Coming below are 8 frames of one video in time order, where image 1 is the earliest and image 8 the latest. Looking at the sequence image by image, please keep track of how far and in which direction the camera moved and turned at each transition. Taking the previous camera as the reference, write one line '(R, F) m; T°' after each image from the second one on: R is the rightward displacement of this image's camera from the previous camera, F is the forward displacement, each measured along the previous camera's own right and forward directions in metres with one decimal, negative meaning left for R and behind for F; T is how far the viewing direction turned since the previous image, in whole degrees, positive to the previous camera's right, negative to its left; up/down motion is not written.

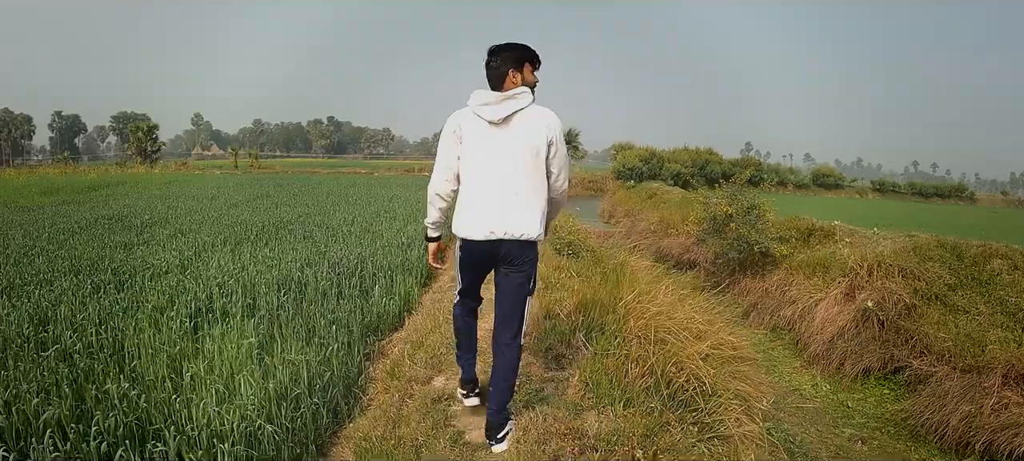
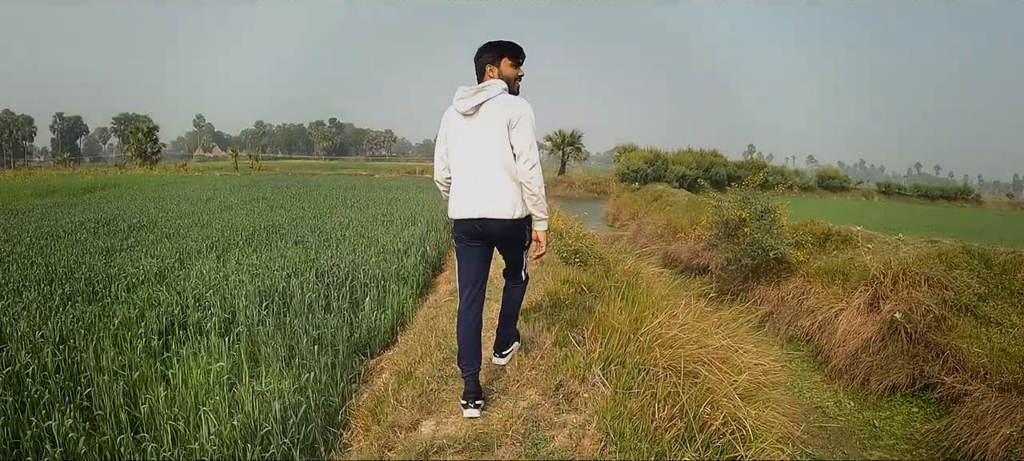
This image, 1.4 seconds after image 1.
(0.0, +0.3) m; 0°
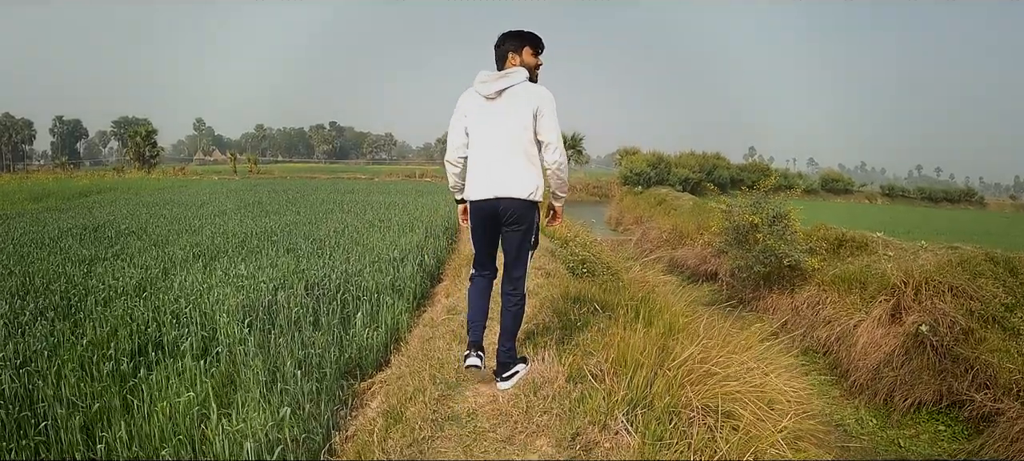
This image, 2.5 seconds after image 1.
(0.0, +0.3) m; 0°
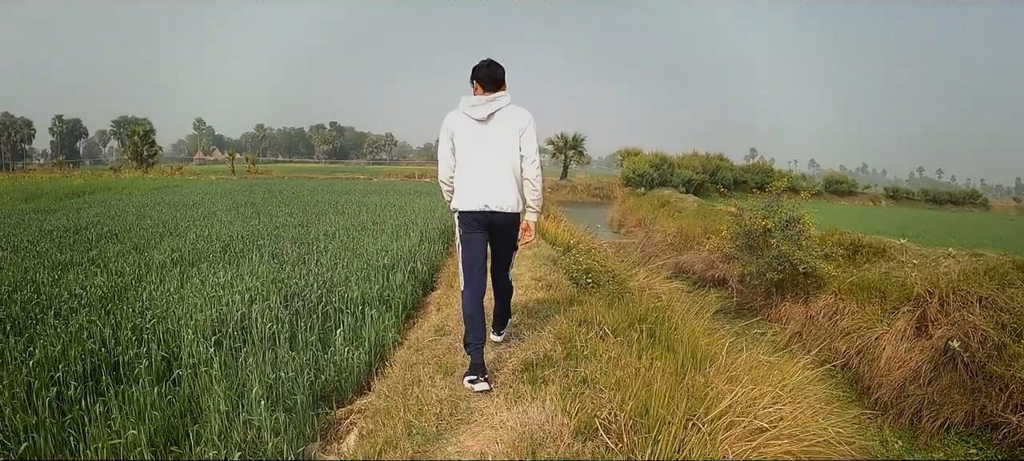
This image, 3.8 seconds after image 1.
(0.0, +0.4) m; 0°
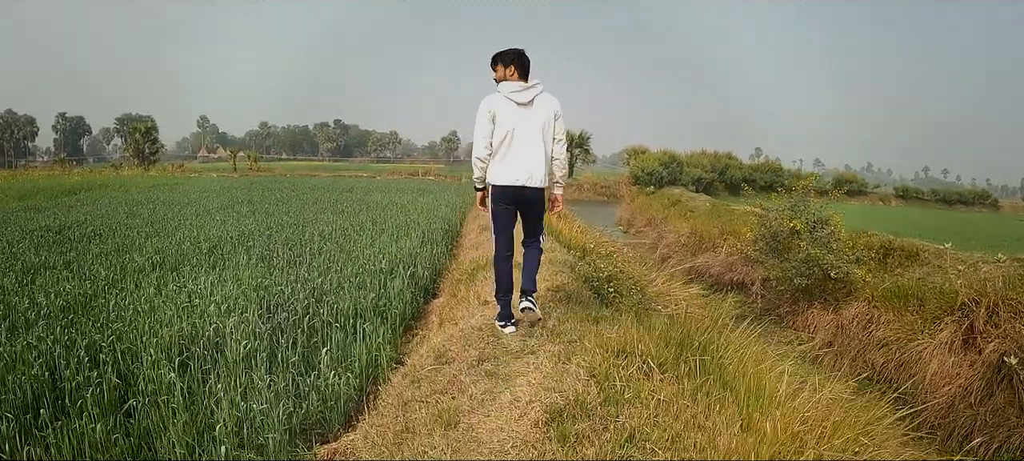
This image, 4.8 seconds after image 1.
(-0.1, +0.4) m; 0°
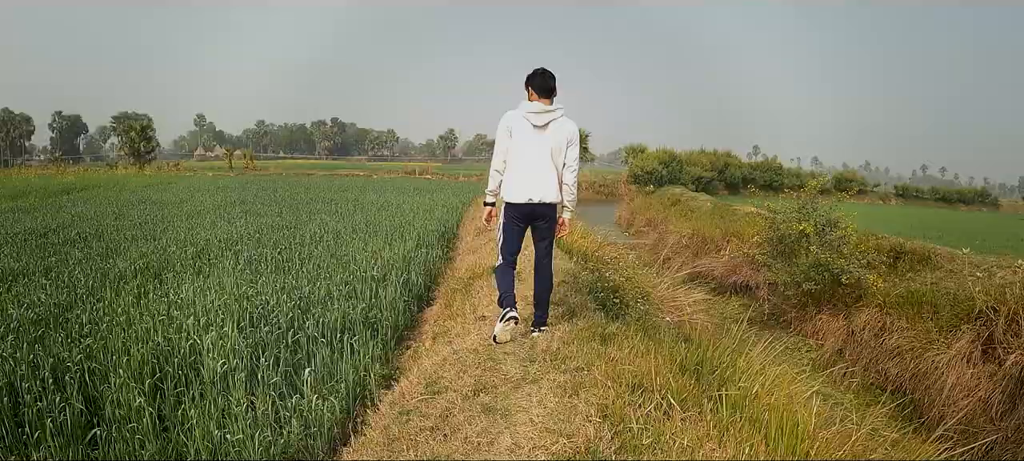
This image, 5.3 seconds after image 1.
(0.0, +0.2) m; 0°
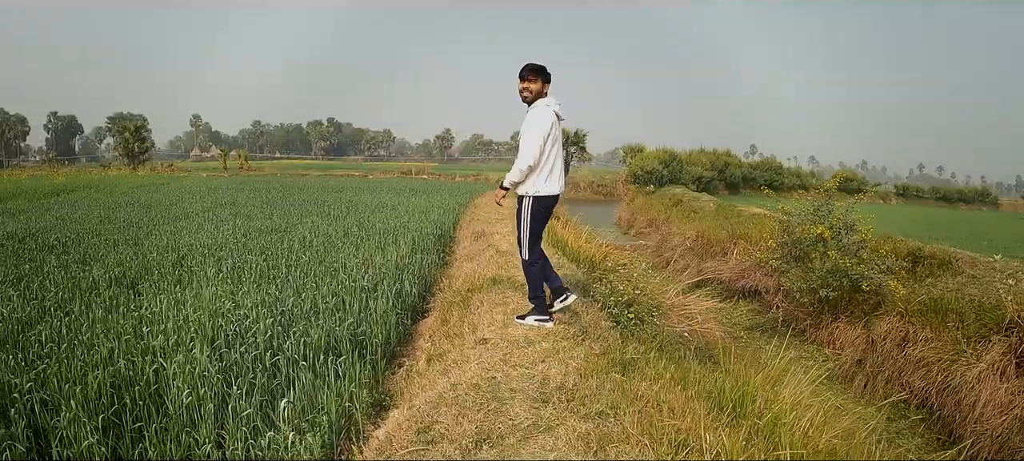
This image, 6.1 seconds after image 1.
(0.0, +0.3) m; 0°
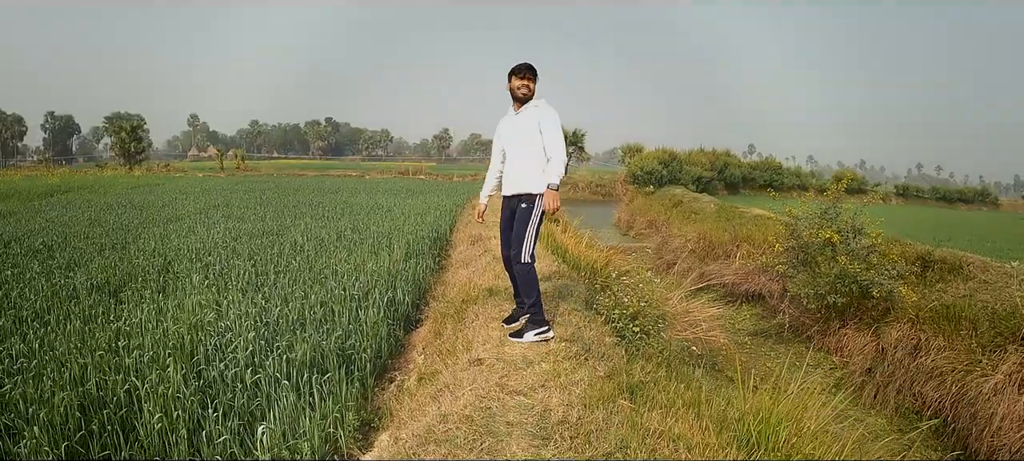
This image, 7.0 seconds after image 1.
(0.0, +0.2) m; 0°
